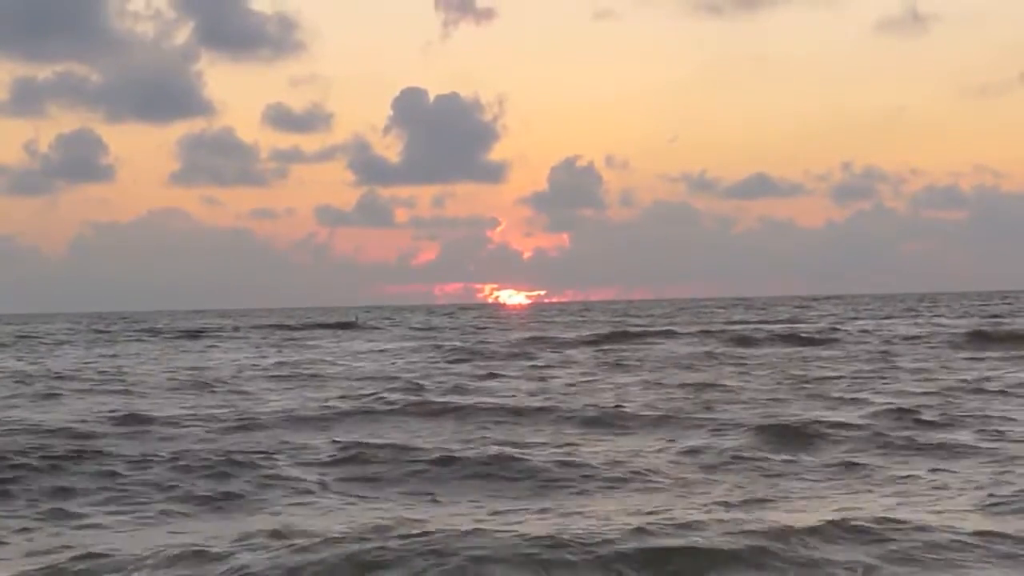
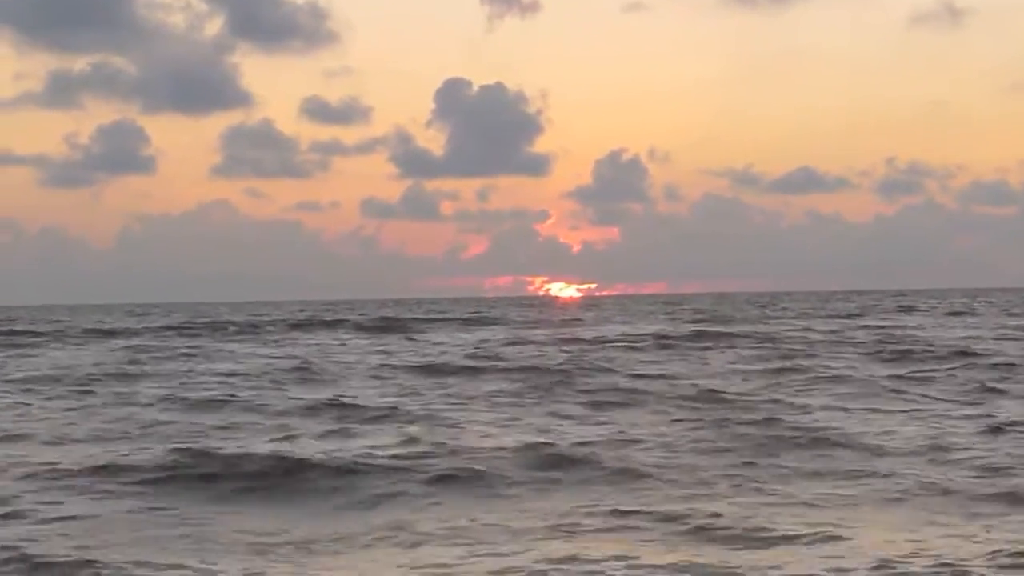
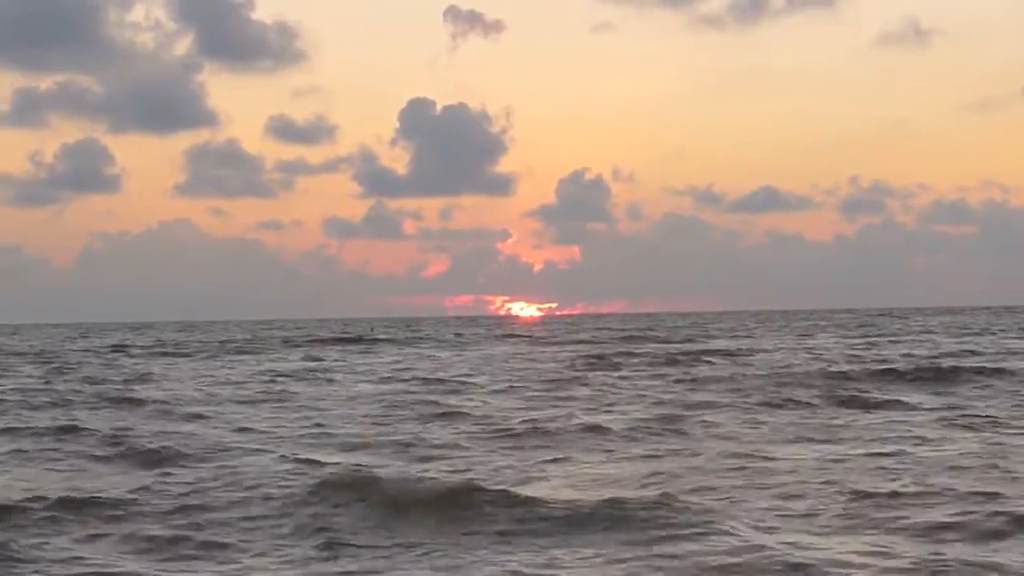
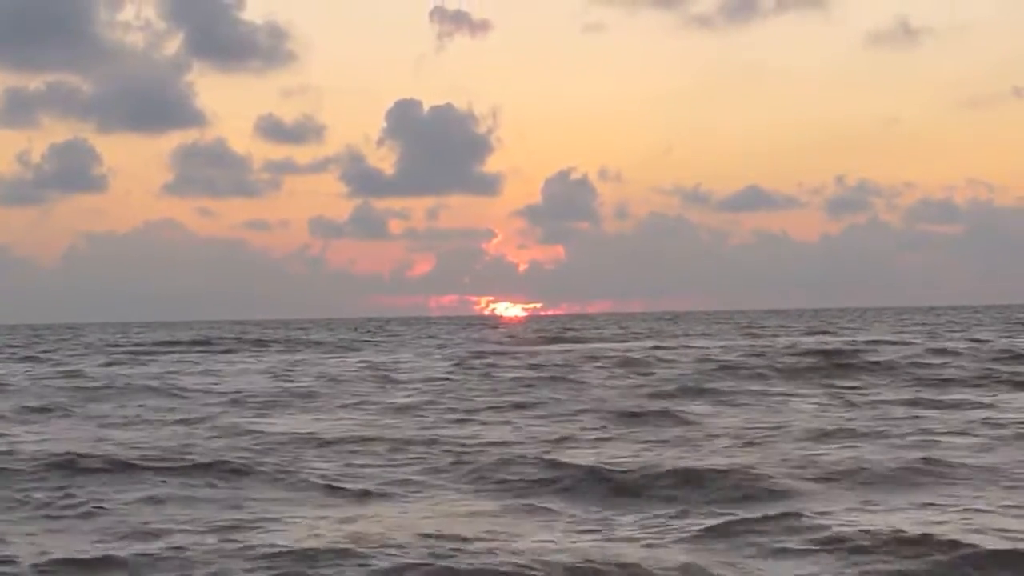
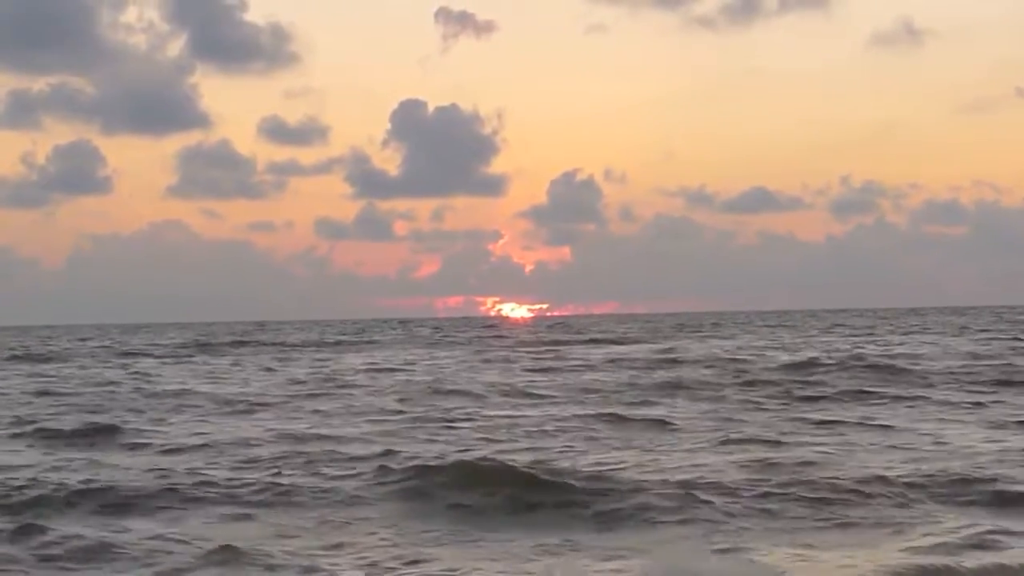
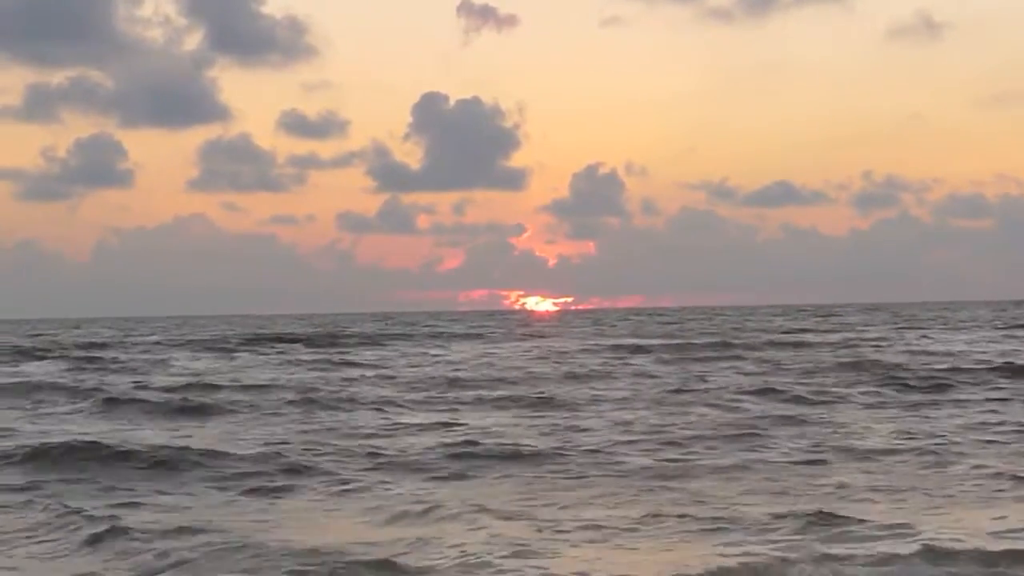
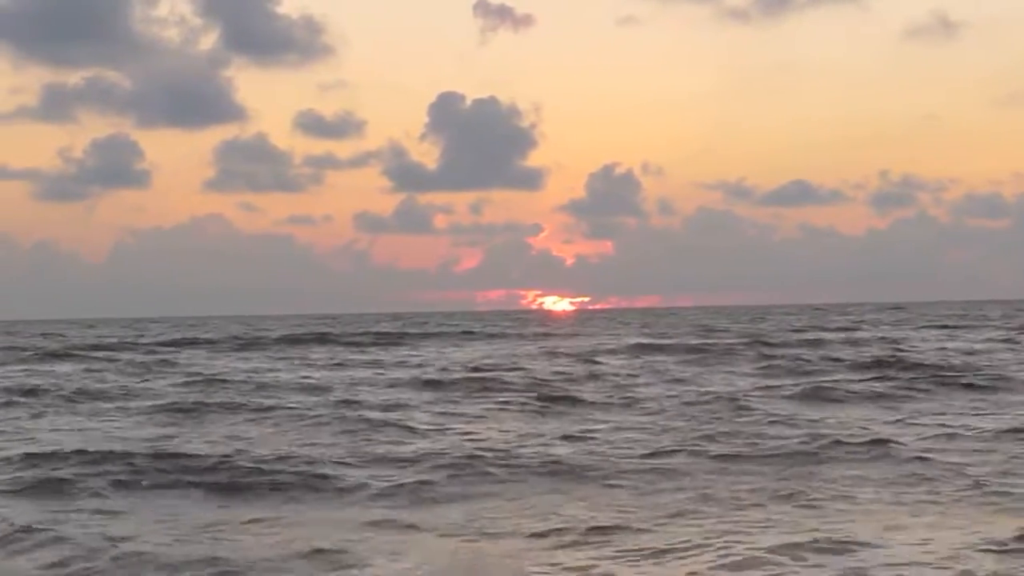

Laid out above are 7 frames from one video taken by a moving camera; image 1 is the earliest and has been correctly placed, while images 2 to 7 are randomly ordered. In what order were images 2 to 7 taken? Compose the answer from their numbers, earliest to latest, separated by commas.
4, 5, 3, 6, 7, 2
